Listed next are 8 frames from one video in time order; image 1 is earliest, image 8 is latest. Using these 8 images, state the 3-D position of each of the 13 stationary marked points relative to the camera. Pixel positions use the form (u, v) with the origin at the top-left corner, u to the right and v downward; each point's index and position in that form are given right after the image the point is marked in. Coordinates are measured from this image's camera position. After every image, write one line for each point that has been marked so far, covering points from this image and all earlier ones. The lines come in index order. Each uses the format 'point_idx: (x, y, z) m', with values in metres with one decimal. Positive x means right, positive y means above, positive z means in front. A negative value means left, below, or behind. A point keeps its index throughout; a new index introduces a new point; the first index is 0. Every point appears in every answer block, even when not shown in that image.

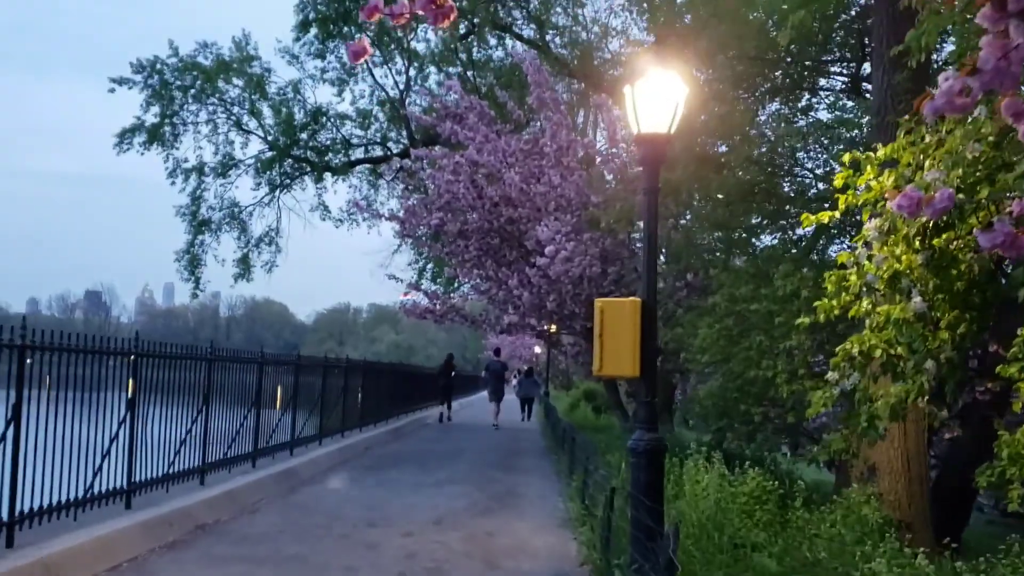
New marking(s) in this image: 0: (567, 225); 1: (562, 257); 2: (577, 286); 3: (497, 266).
0: (+1.0, +1.1, +14.7) m
1: (+0.9, +0.6, +14.3) m
2: (+1.2, +0.1, +14.8) m
3: (-0.3, +0.4, +15.9) m
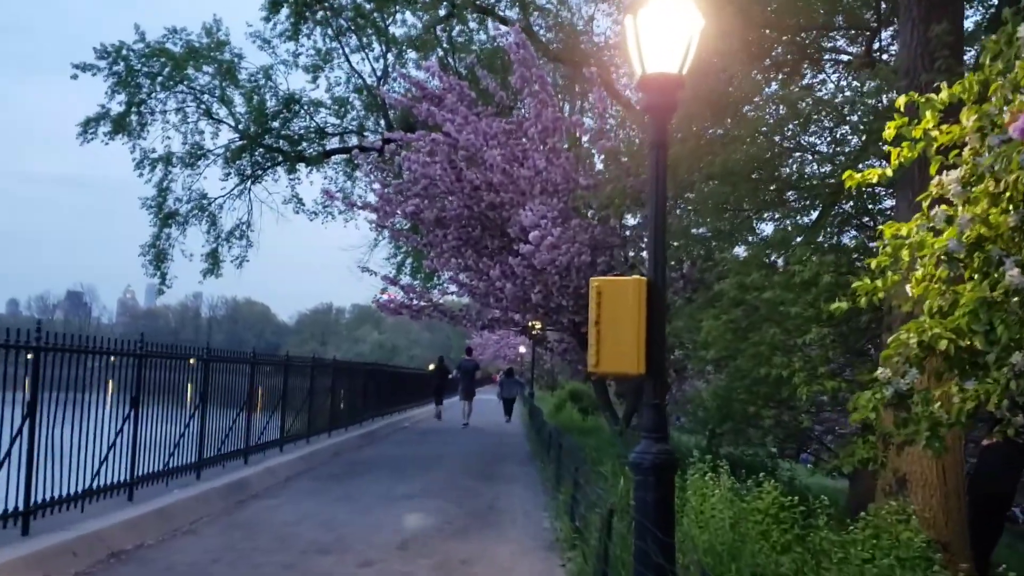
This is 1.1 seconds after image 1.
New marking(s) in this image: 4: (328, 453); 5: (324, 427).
0: (+0.7, +1.3, +13.5) m
1: (+0.6, +0.7, +13.1) m
2: (+0.8, +0.2, +13.6) m
3: (-0.6, +0.5, +14.7) m
4: (-3.4, -3.0, +15.3) m
5: (-4.5, -3.3, +19.8) m
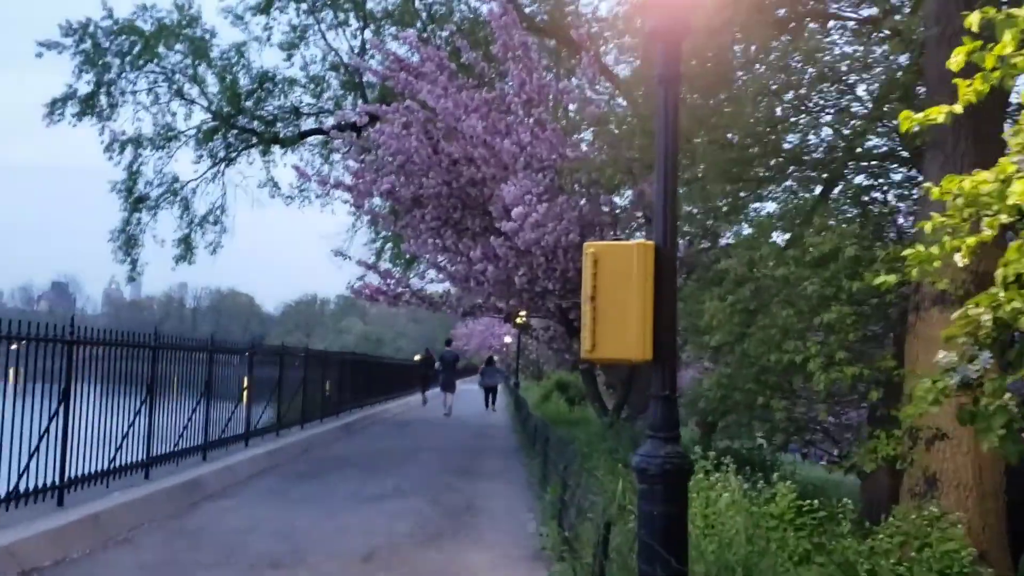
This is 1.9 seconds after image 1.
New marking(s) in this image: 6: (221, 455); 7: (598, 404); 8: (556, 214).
0: (+0.4, +1.5, +12.5) m
1: (+0.3, +1.0, +12.1) m
2: (+0.6, +0.5, +12.6) m
3: (-0.9, +0.8, +13.6) m
4: (-3.6, -2.7, +14.2) m
5: (-4.8, -2.9, +18.8) m
6: (-4.8, -2.7, +13.8) m
7: (+1.6, -2.2, +15.5) m
8: (+0.7, +1.1, +12.3) m
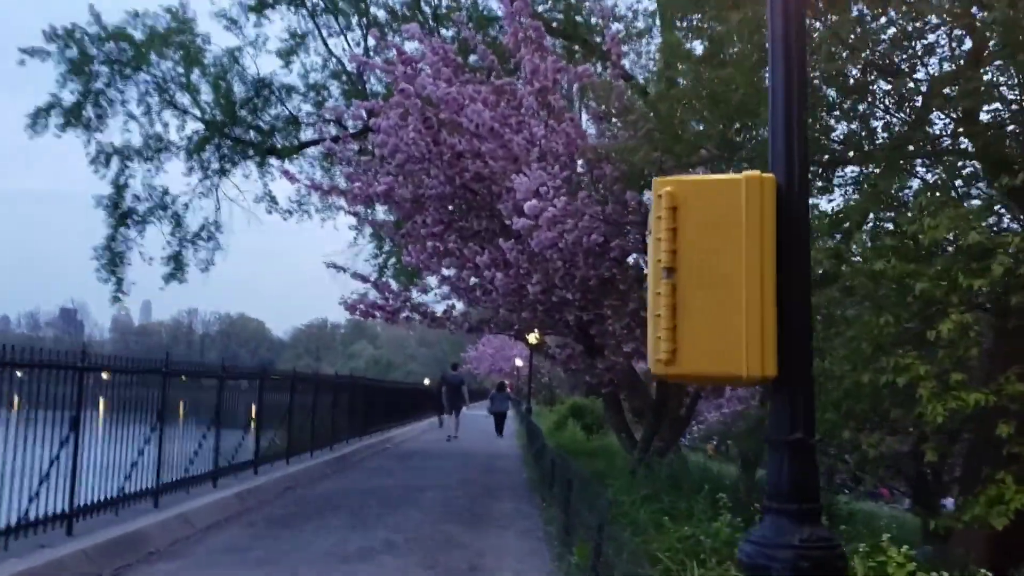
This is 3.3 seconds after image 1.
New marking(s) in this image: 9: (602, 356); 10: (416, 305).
0: (+0.5, +1.4, +10.8) m
1: (+0.5, +0.8, +10.5) m
2: (+0.7, +0.3, +10.9) m
3: (-0.7, +0.6, +12.0) m
4: (-3.5, -2.9, +12.5) m
5: (-4.6, -3.3, +17.1) m
6: (-4.6, -3.0, +12.1) m
7: (+1.8, -2.4, +13.7) m
8: (+0.8, +1.0, +10.6) m
9: (+1.3, -1.0, +12.4) m
10: (-1.6, -0.3, +14.4) m
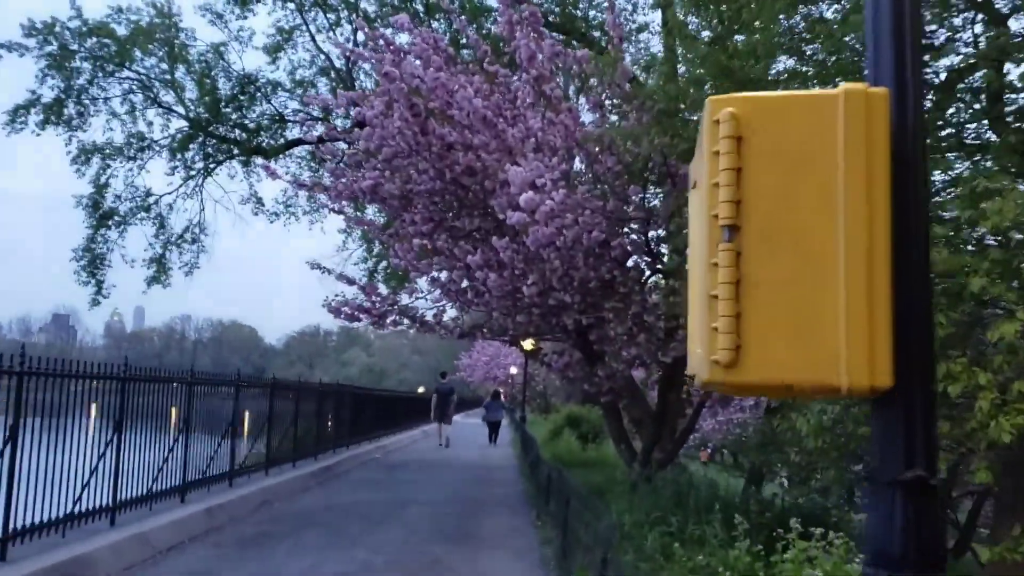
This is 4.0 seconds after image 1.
0: (+0.5, +1.4, +10.0) m
1: (+0.4, +0.8, +9.7) m
2: (+0.7, +0.3, +10.1) m
3: (-0.8, +0.6, +11.2) m
4: (-3.6, -2.9, +11.7) m
5: (-4.7, -3.4, +16.3) m
6: (-4.7, -3.0, +11.3) m
7: (+1.7, -2.4, +12.9) m
8: (+0.7, +1.0, +9.8) m
9: (+1.2, -1.0, +11.6) m
10: (-1.8, -0.3, +13.6) m
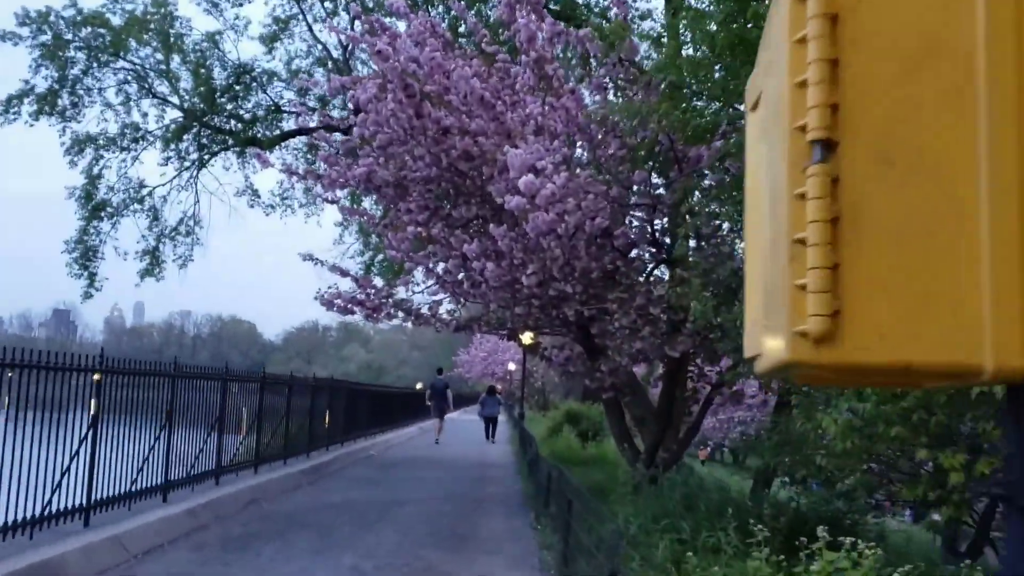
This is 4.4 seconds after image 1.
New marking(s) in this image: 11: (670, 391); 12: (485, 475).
0: (+0.5, +1.5, +9.6) m
1: (+0.4, +0.9, +9.2) m
2: (+0.7, +0.4, +9.6) m
3: (-0.8, +0.7, +10.7) m
4: (-3.6, -2.8, +11.2) m
5: (-4.7, -3.2, +15.8) m
6: (-4.7, -2.8, +10.8) m
7: (+1.7, -2.3, +12.5) m
8: (+0.7, +1.1, +9.4) m
9: (+1.2, -0.9, +11.2) m
10: (-1.8, -0.2, +13.2) m
11: (+2.2, -1.4, +11.6) m
12: (-0.5, -3.7, +16.8) m
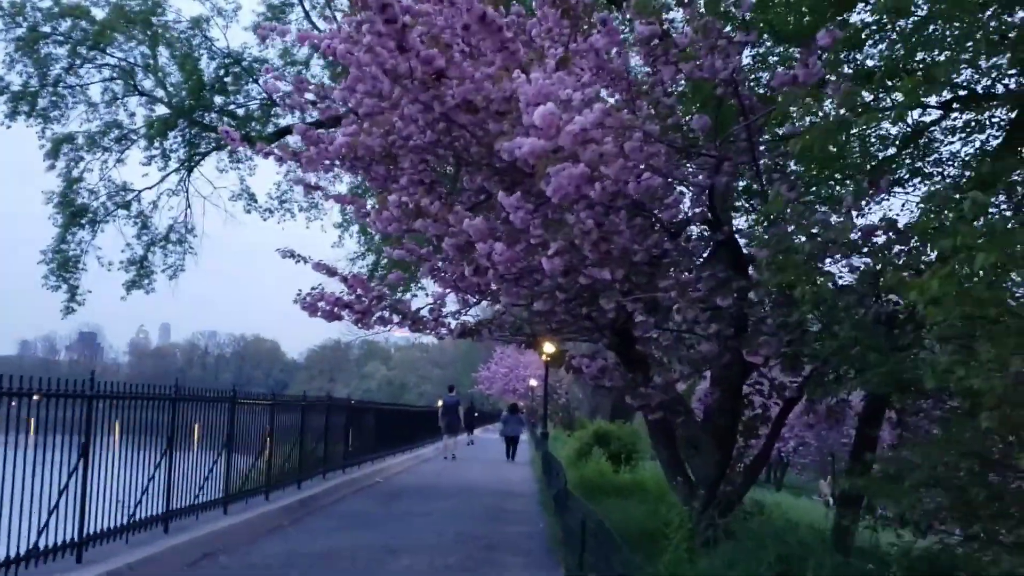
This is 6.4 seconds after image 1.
0: (+0.6, +1.6, +7.3) m
1: (+0.5, +1.0, +6.9) m
2: (+0.8, +0.5, +7.3) m
3: (-0.6, +0.8, +8.5) m
4: (-3.3, -2.8, +9.0) m
5: (-4.4, -3.3, +13.5) m
6: (-4.5, -2.8, +8.6) m
7: (+2.0, -2.2, +10.1) m
8: (+0.9, +1.2, +7.0) m
9: (+1.4, -0.8, +8.8) m
10: (-1.5, -0.2, +10.9) m
11: (+2.4, -1.3, +9.2) m
12: (-0.1, -3.8, +14.4) m
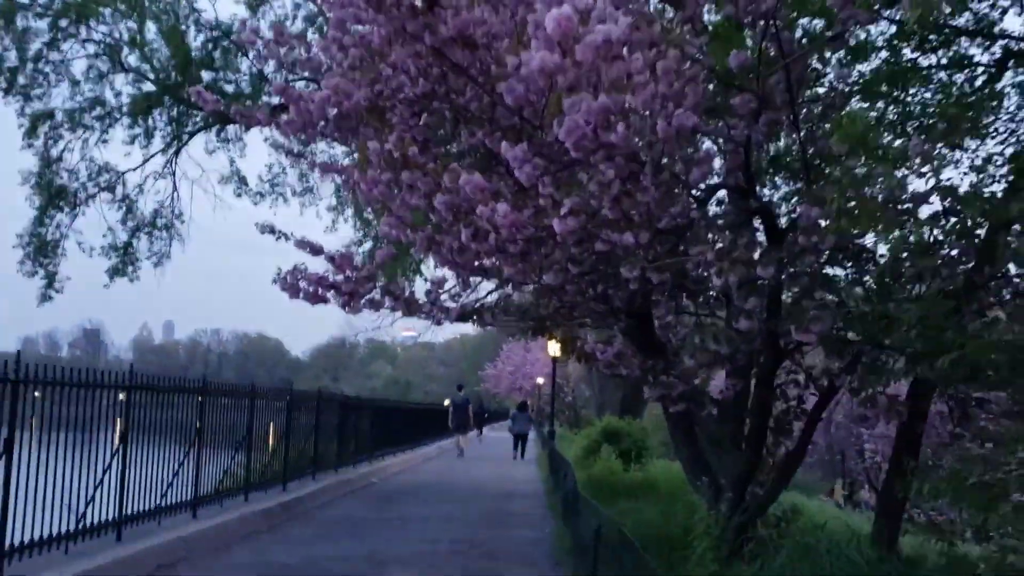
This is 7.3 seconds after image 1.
0: (+0.6, +1.8, +6.2) m
1: (+0.5, +1.3, +5.8) m
2: (+0.8, +0.7, +6.2) m
3: (-0.6, +1.0, +7.4) m
4: (-3.3, -2.5, +7.9) m
5: (-4.3, -3.0, +12.5) m
6: (-4.5, -2.6, +7.5) m
7: (+2.0, -2.0, +9.0) m
8: (+0.9, +1.4, +5.9) m
9: (+1.5, -0.6, +7.7) m
10: (-1.5, 0.0, +9.8) m
11: (+2.5, -1.1, +8.1) m
12: (-0.1, -3.5, +13.4) m
